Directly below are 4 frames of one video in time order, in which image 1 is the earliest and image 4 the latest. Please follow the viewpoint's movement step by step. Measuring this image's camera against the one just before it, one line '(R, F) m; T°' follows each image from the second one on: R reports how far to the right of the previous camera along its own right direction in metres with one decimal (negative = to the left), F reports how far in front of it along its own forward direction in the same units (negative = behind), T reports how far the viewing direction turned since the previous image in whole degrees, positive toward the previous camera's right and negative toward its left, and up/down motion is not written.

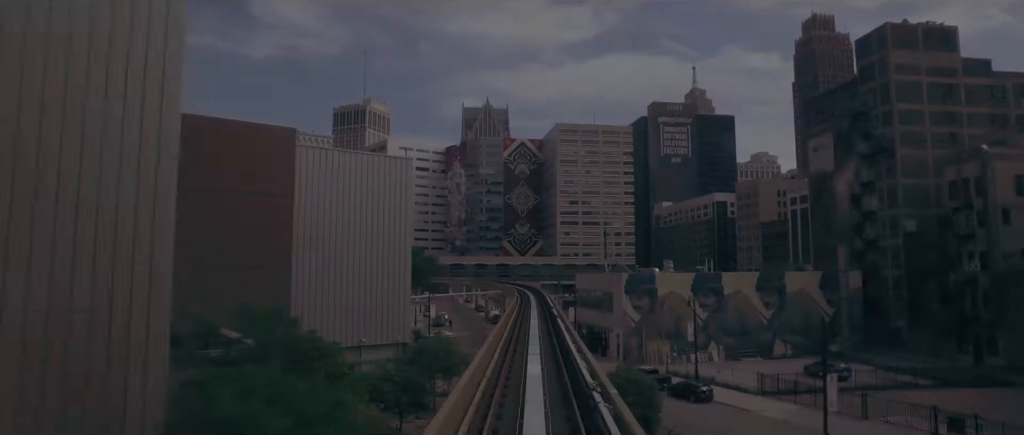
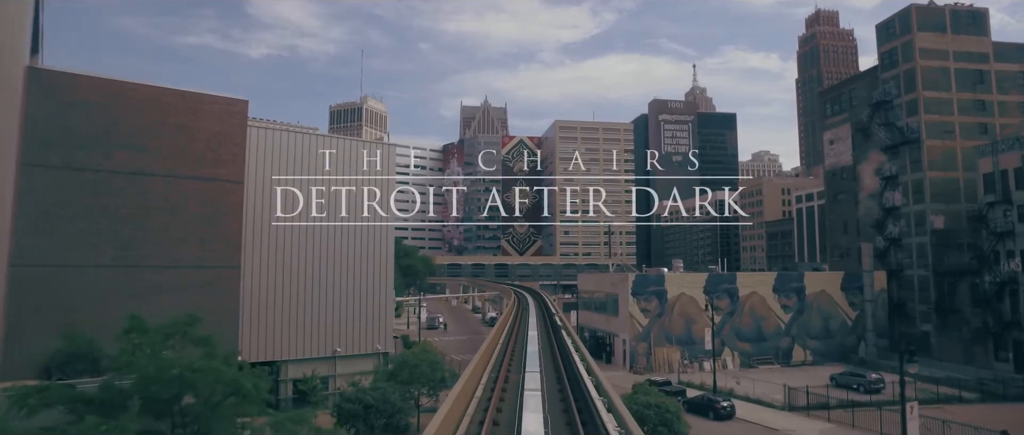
(+0.1, +2.7) m; 0°
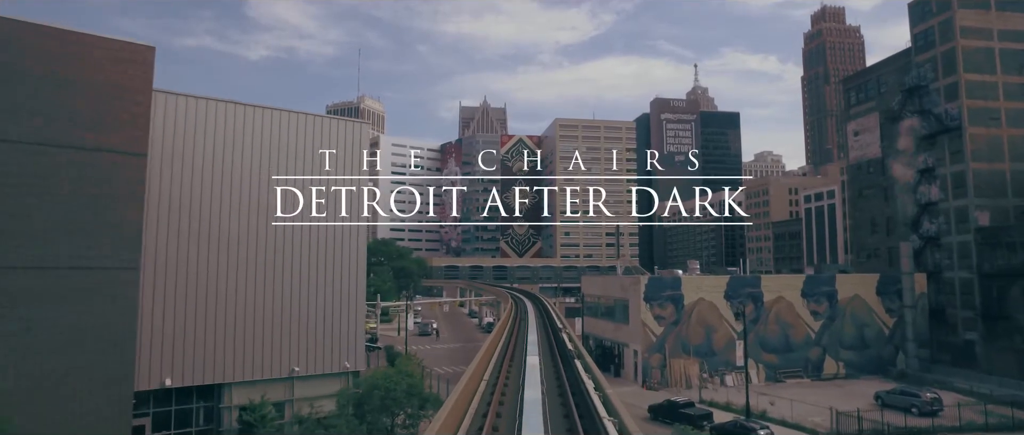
(+0.1, +3.5) m; 0°
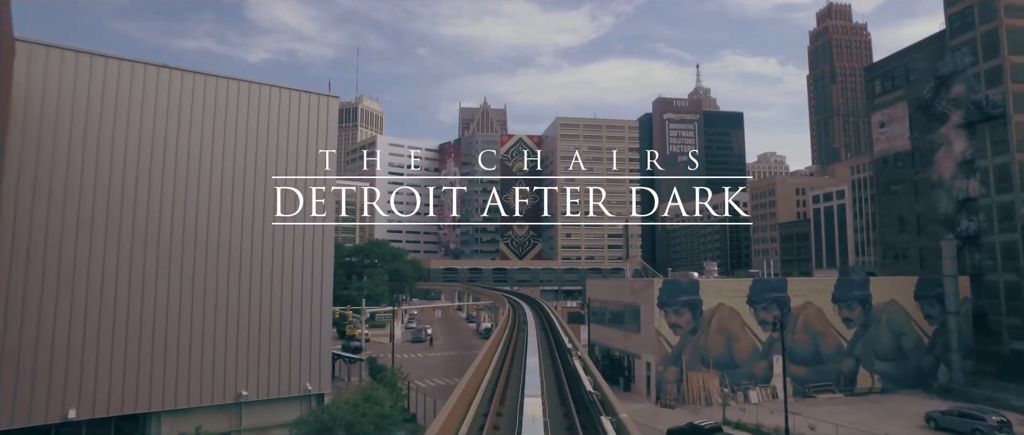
(+0.1, +3.0) m; 0°
